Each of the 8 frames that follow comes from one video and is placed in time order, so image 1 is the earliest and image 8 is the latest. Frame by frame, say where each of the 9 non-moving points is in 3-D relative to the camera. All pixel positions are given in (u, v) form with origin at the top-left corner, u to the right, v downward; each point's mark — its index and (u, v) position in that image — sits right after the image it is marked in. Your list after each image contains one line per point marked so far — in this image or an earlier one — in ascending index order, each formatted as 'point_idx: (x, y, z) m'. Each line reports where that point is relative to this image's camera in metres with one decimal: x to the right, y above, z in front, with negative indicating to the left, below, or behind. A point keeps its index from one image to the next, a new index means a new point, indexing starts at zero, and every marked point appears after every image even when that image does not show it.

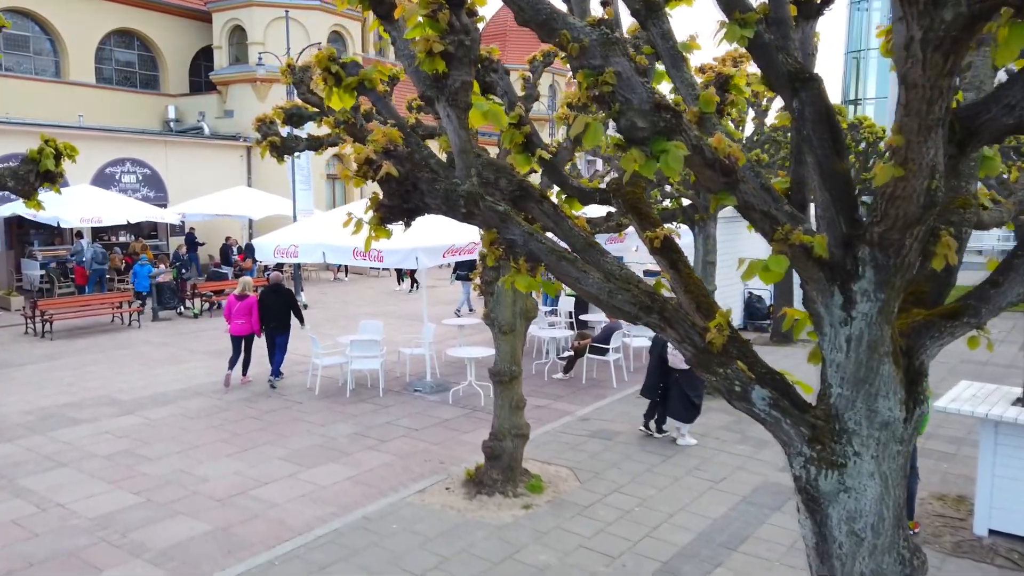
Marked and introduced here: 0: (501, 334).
0: (-0.1, -0.4, +7.3) m
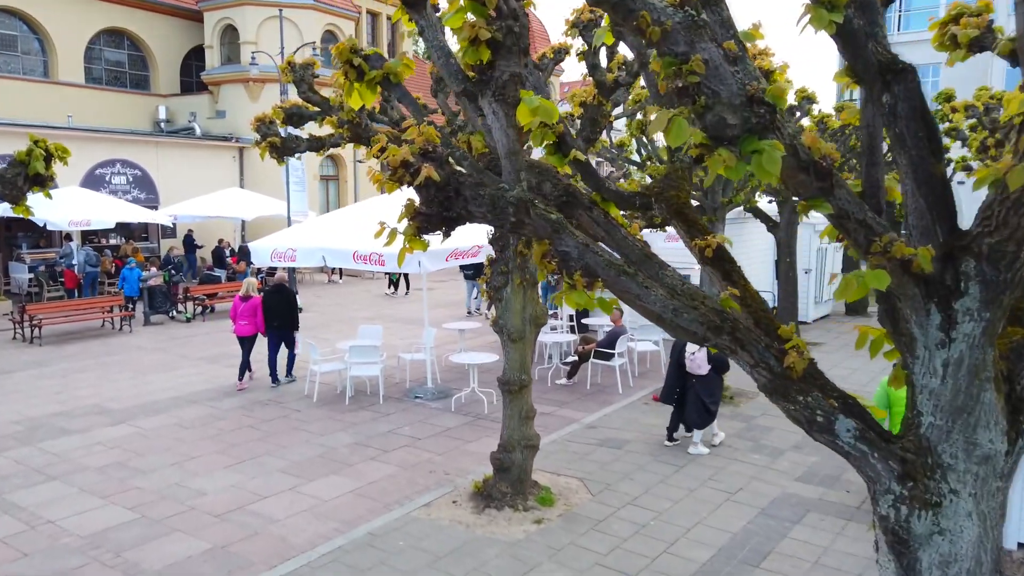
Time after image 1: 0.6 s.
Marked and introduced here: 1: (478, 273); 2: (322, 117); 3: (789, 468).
0: (0.0, -0.5, +7.0) m
1: (-0.7, +0.3, +15.7) m
2: (-1.7, +1.5, +6.8) m
3: (+2.9, -1.9, +8.0) m
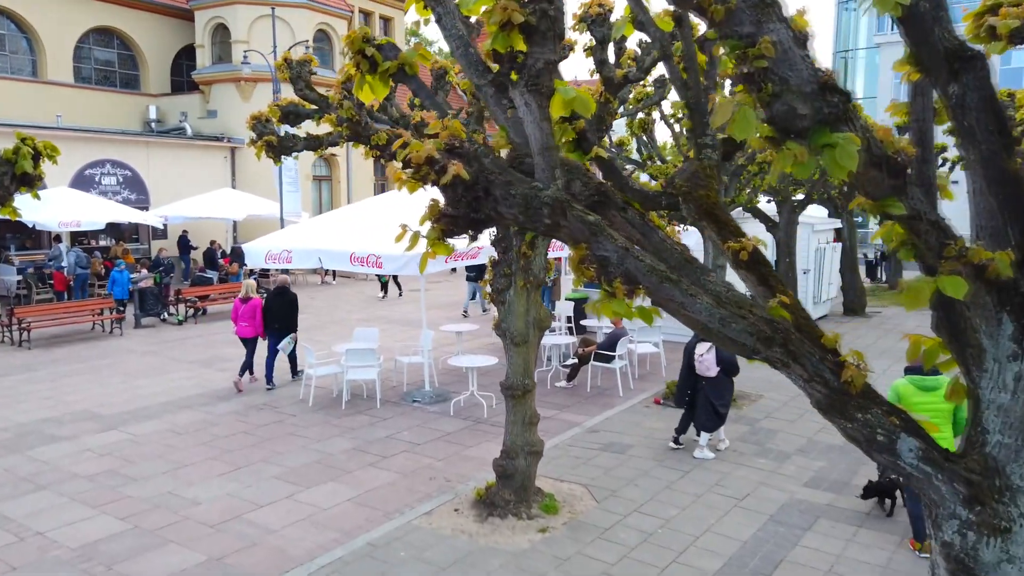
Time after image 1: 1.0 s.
0: (0.0, -0.5, +6.8) m
1: (-0.7, +0.3, +15.6) m
2: (-1.6, +1.5, +6.6) m
3: (+2.9, -1.9, +7.8) m
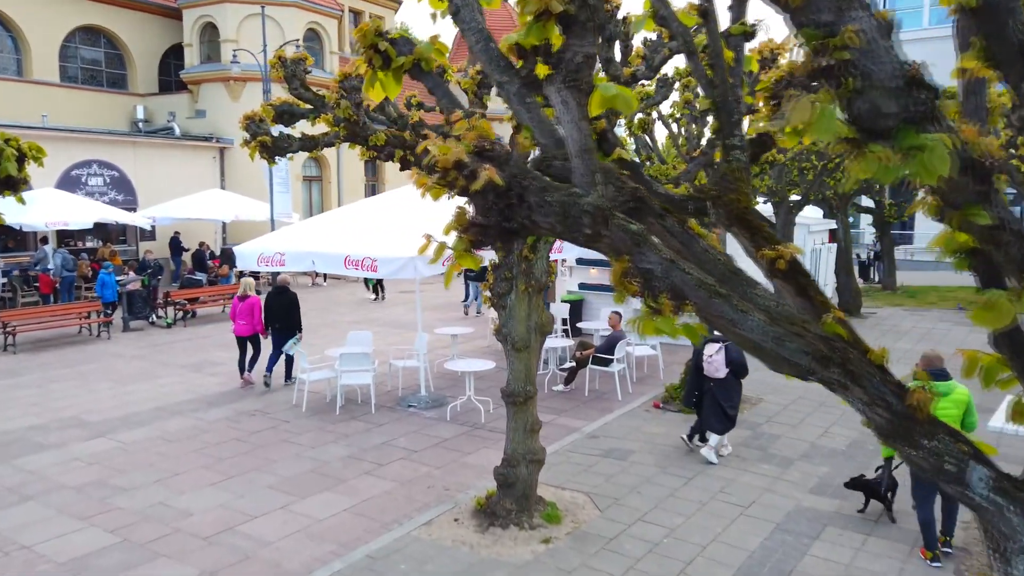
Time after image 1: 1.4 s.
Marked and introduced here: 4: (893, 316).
0: (0.0, -0.5, +6.7) m
1: (-0.8, +0.2, +15.4) m
2: (-1.6, +1.4, +6.4) m
3: (+2.9, -1.9, +7.7) m
4: (+8.7, -0.6, +17.7) m
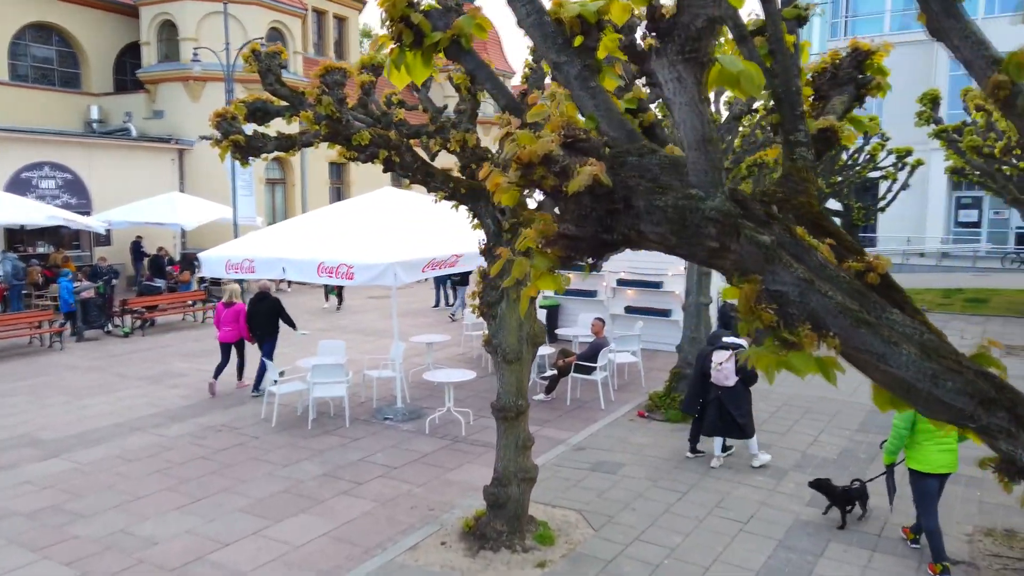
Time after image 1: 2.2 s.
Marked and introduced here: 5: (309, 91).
0: (-0.1, -0.6, +6.3) m
1: (-1.3, +0.1, +15.0) m
2: (-1.7, +1.4, +6.0) m
3: (+2.8, -2.0, +7.5) m
4: (+8.1, -0.7, +17.7) m
5: (-1.5, +1.5, +5.8) m
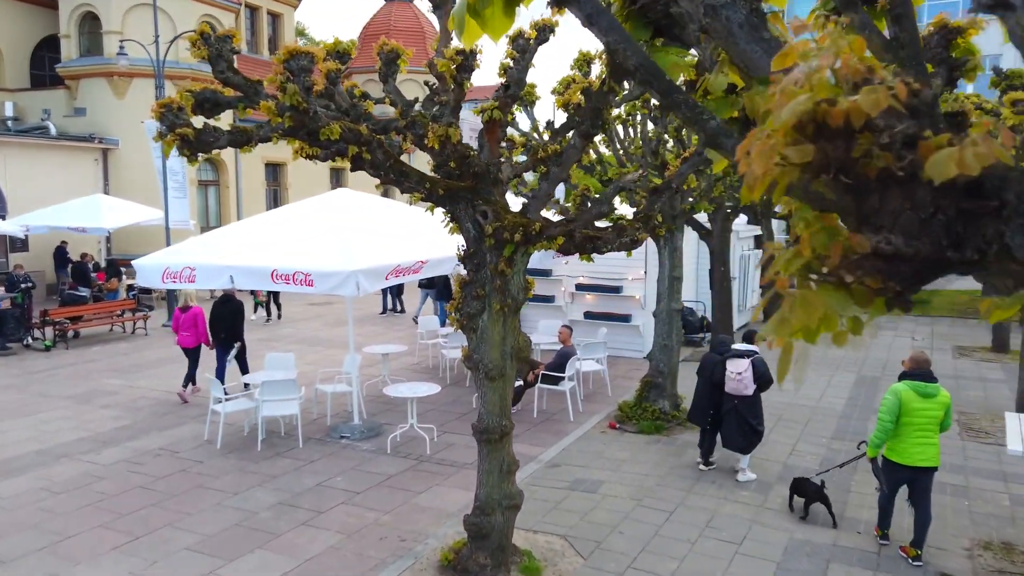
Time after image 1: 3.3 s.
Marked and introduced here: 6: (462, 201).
0: (-0.2, -0.7, +5.8) m
1: (-2.2, 0.0, +14.3) m
2: (-1.8, +1.3, +5.3) m
3: (+2.5, -2.0, +7.1) m
4: (+7.0, -0.8, +17.8) m
5: (-1.6, +1.4, +5.1) m
6: (-0.4, +0.6, +5.6) m
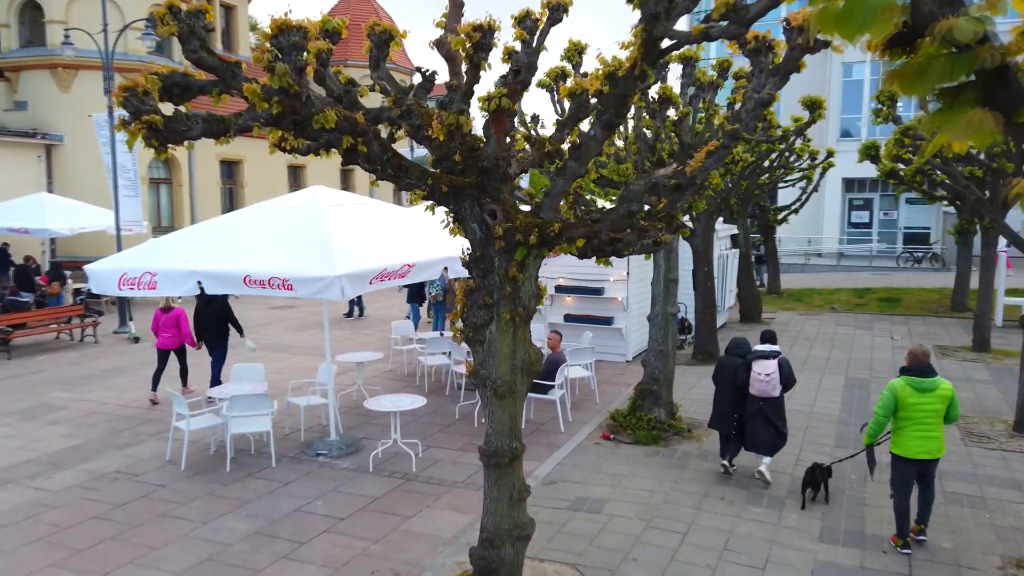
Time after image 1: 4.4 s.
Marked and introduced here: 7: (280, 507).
0: (-0.1, -0.7, +5.2) m
1: (-2.6, -0.1, +13.6) m
2: (-1.7, +1.2, +4.6) m
3: (+2.5, -2.1, +6.7) m
4: (+6.4, -0.8, +17.6) m
5: (-1.5, +1.3, +4.4) m
6: (-0.3, +0.6, +5.0) m
7: (-2.2, -2.0, +7.2) m
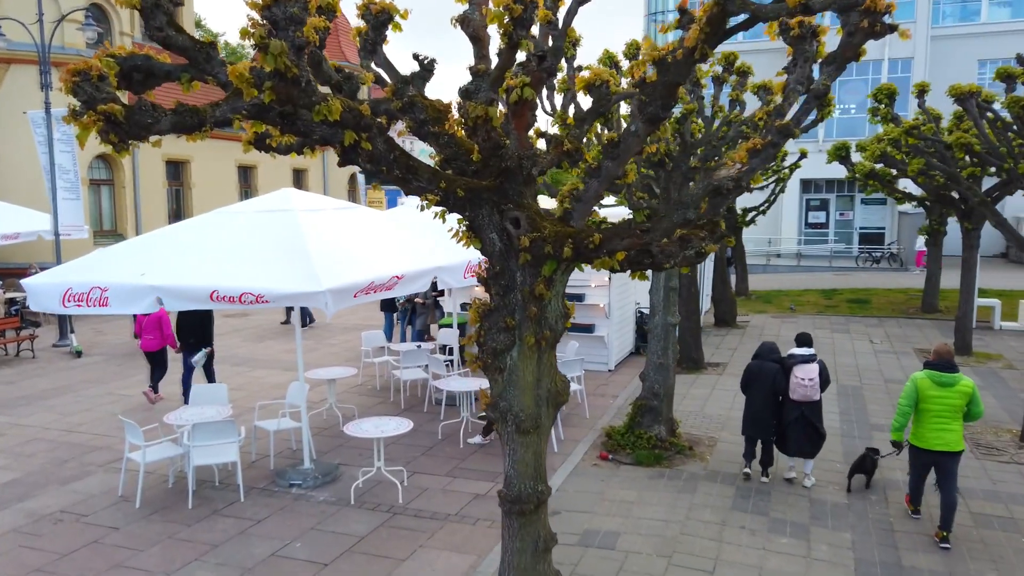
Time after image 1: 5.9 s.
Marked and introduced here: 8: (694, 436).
0: (0.0, -0.9, +4.5) m
1: (-3.0, -0.2, +12.7) m
2: (-1.6, +1.1, +3.8) m
3: (+2.6, -2.2, +6.2) m
4: (+5.7, -0.8, +17.3) m
5: (-1.3, +1.2, +3.7) m
6: (-0.1, +0.5, +4.3) m
7: (-2.1, -2.2, +6.4) m
8: (+2.2, -1.8, +9.2) m
